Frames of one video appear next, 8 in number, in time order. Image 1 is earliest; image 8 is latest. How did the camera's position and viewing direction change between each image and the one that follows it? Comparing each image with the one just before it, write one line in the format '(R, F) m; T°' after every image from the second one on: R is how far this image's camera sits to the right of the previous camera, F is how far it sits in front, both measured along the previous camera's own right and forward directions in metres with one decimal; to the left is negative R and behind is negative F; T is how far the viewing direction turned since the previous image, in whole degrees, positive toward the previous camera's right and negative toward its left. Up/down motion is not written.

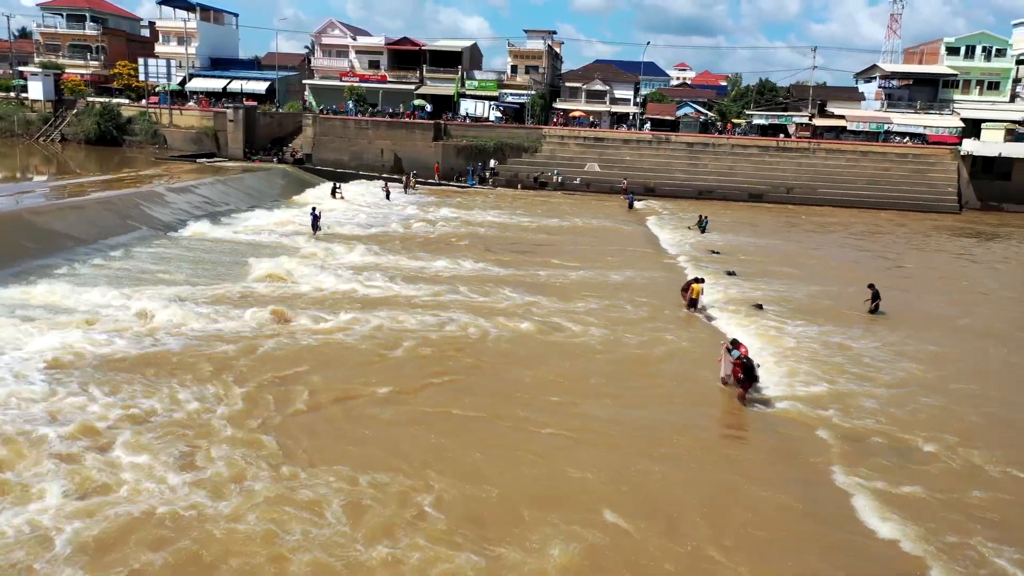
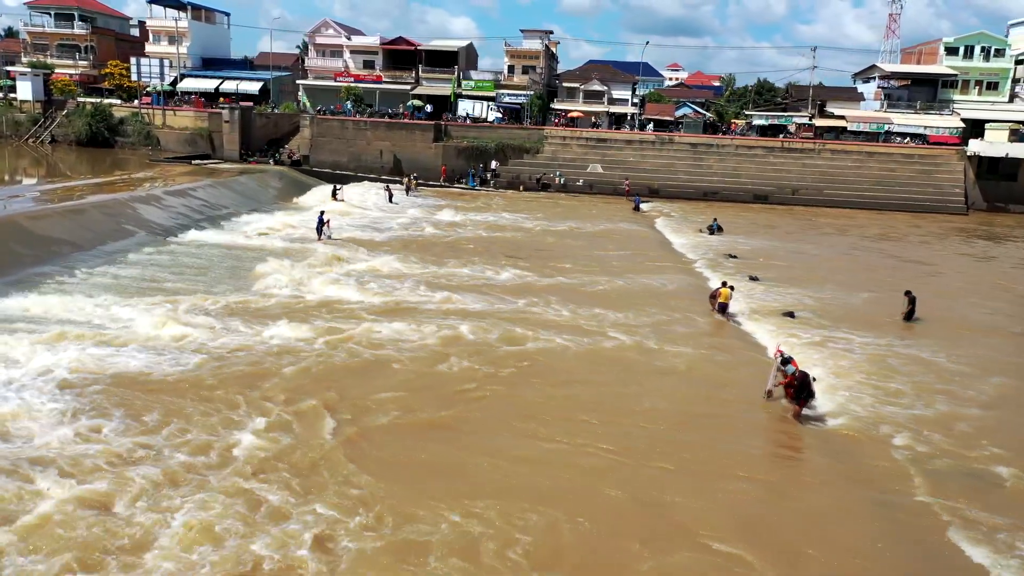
(-0.7, +0.7) m; +1°
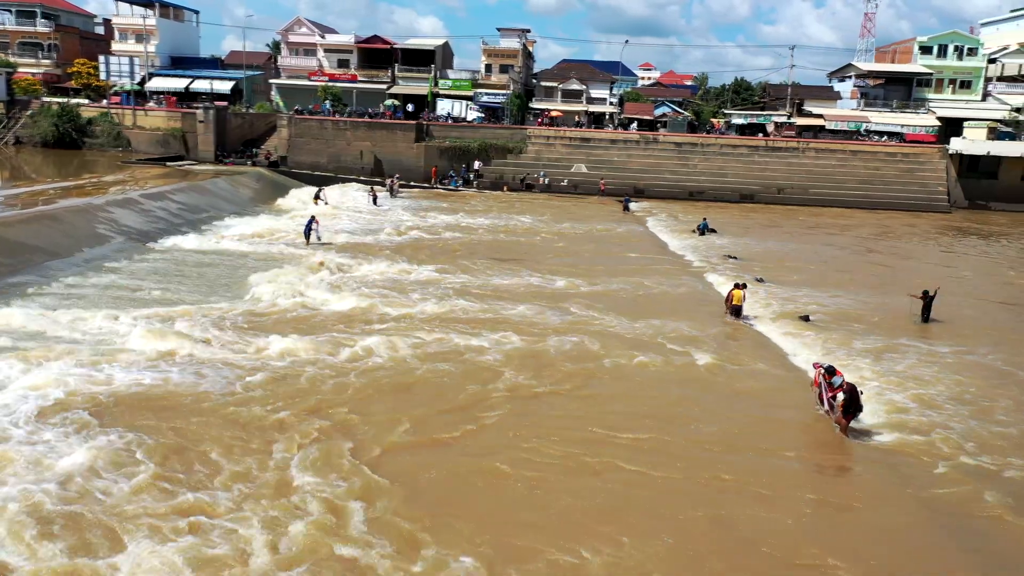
(-0.7, +0.7) m; +2°
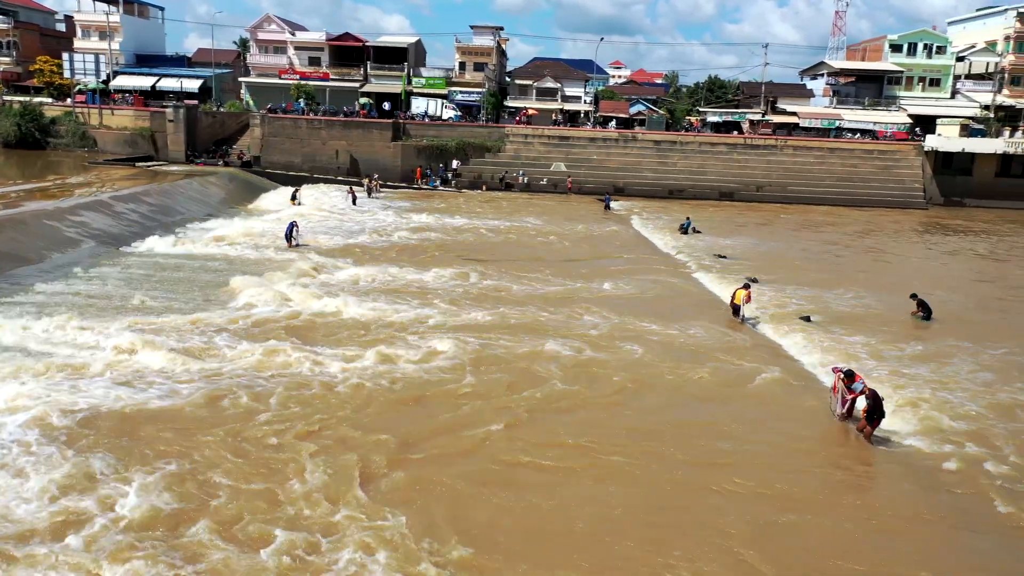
(-0.5, +0.5) m; +2°
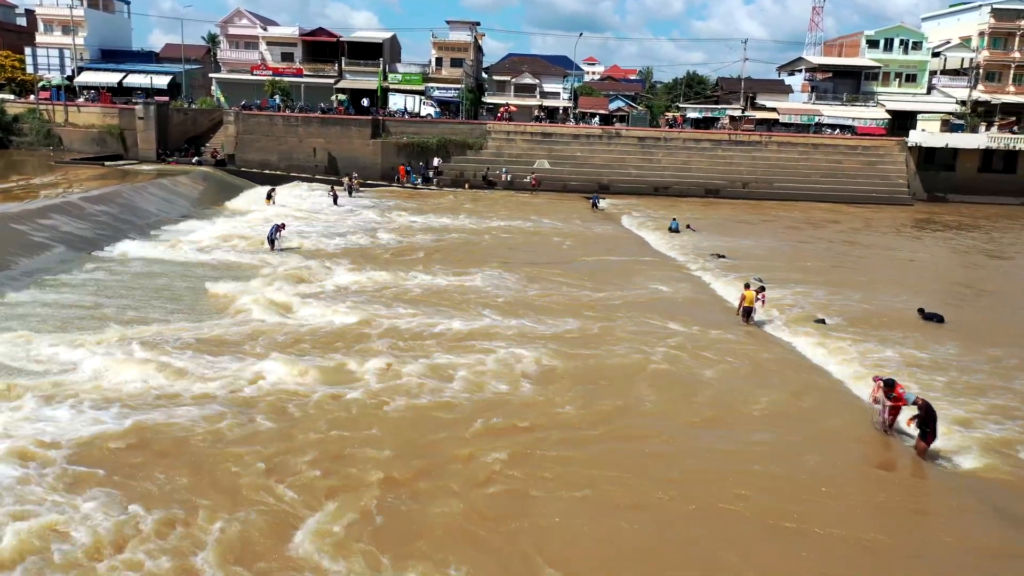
(-0.6, +0.8) m; +2°
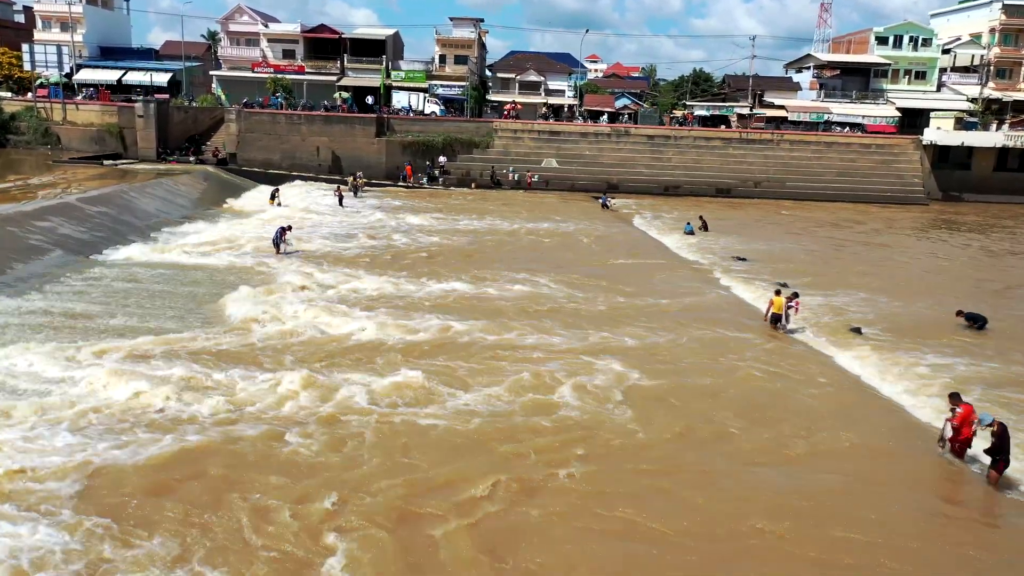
(-0.4, +0.7) m; 0°
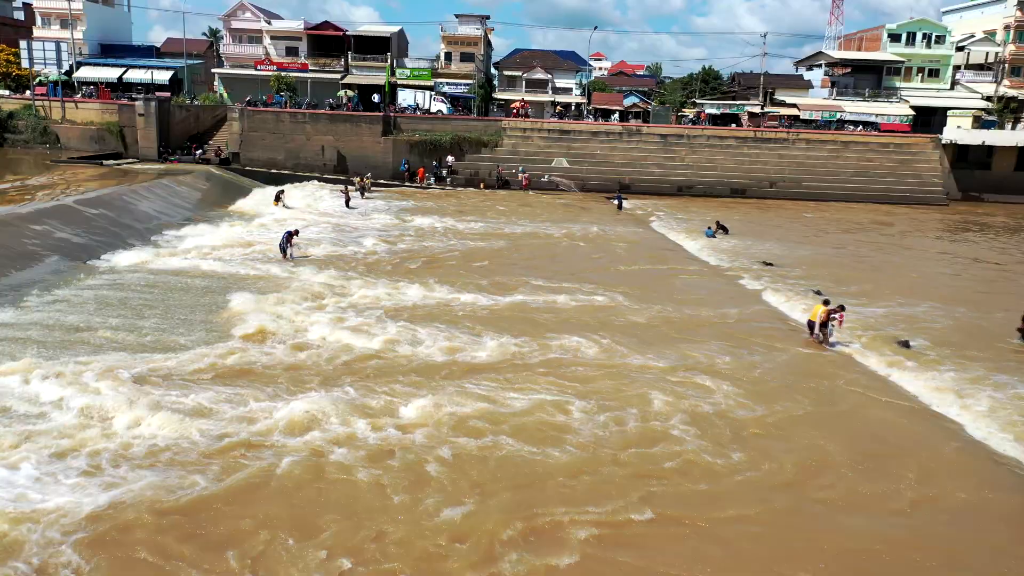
(-0.4, +0.9) m; 0°
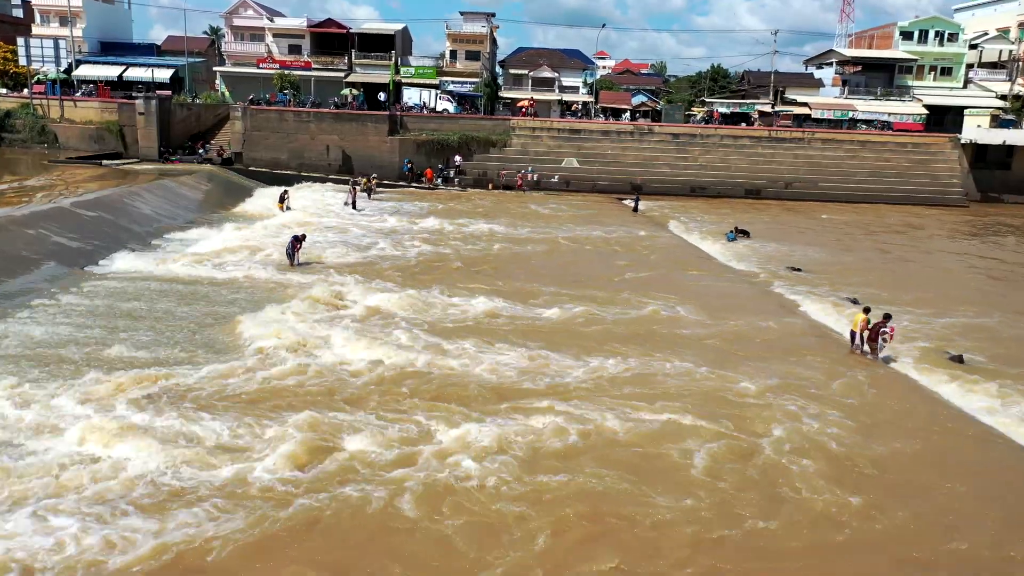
(-0.4, +0.8) m; 0°
